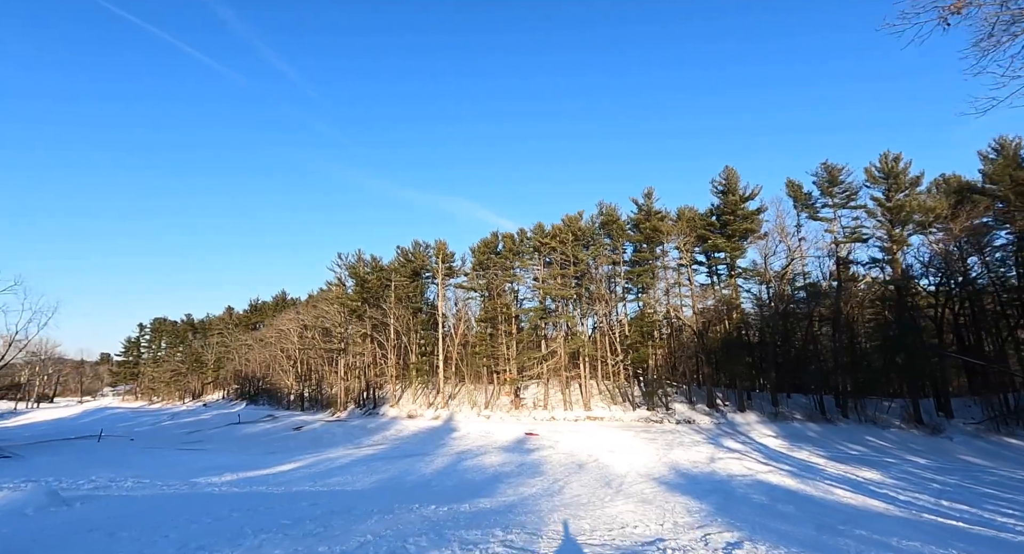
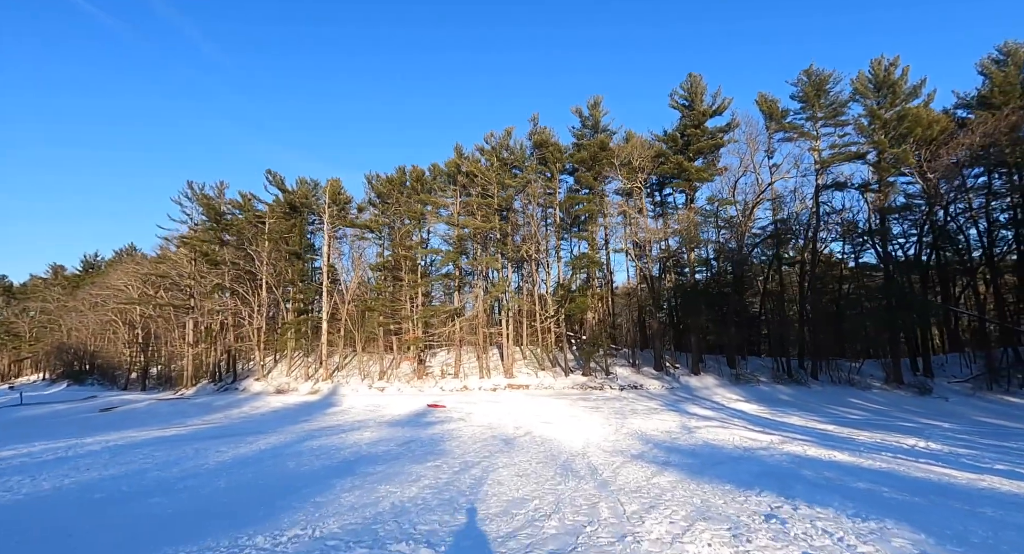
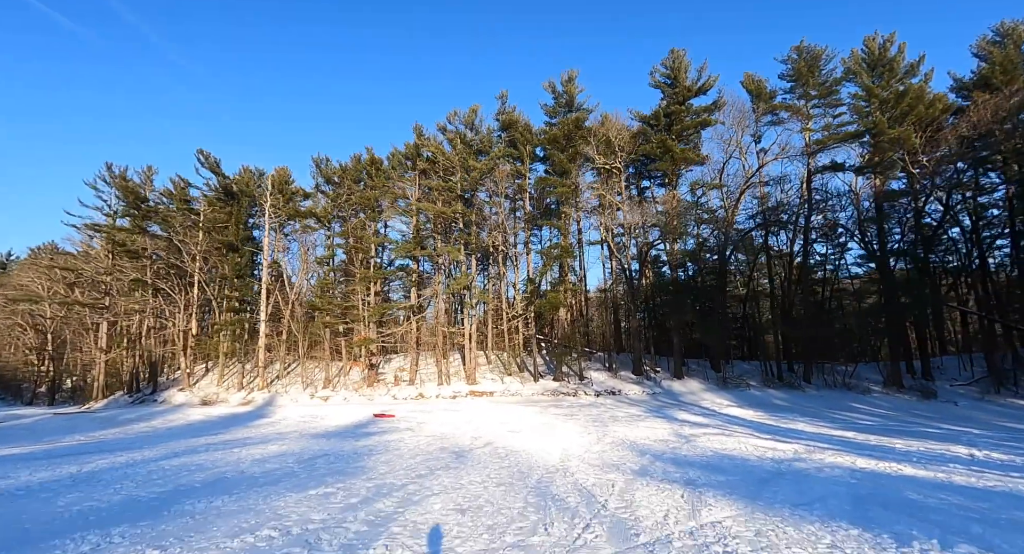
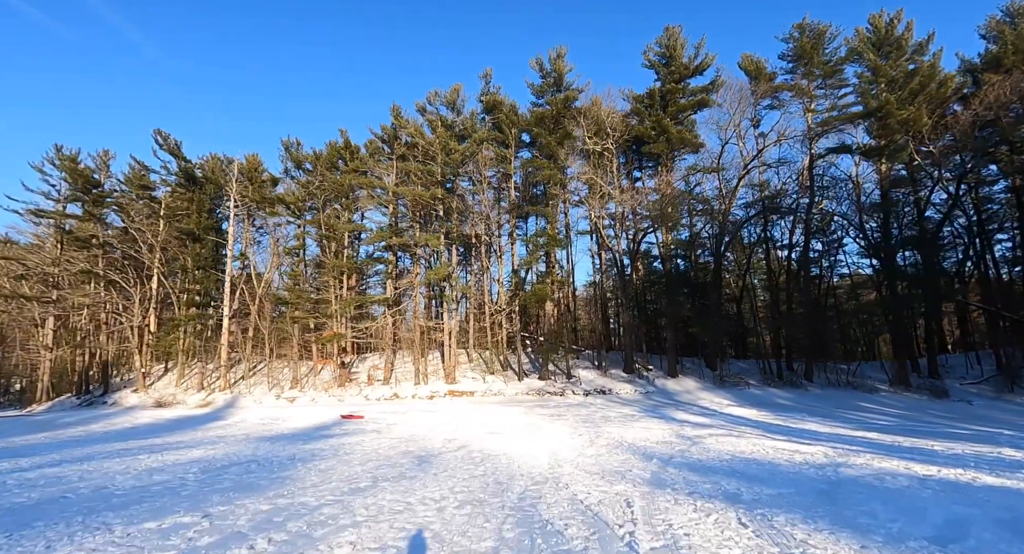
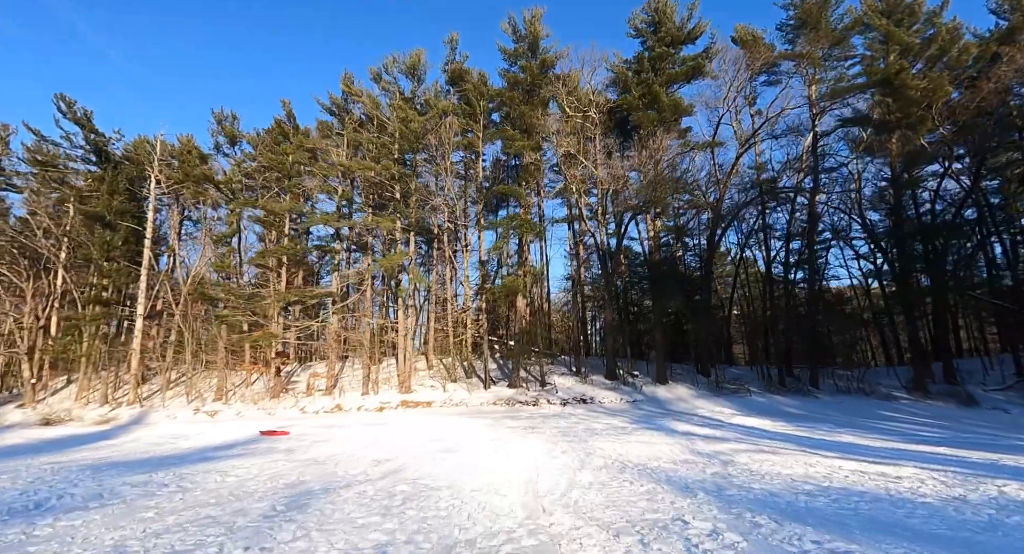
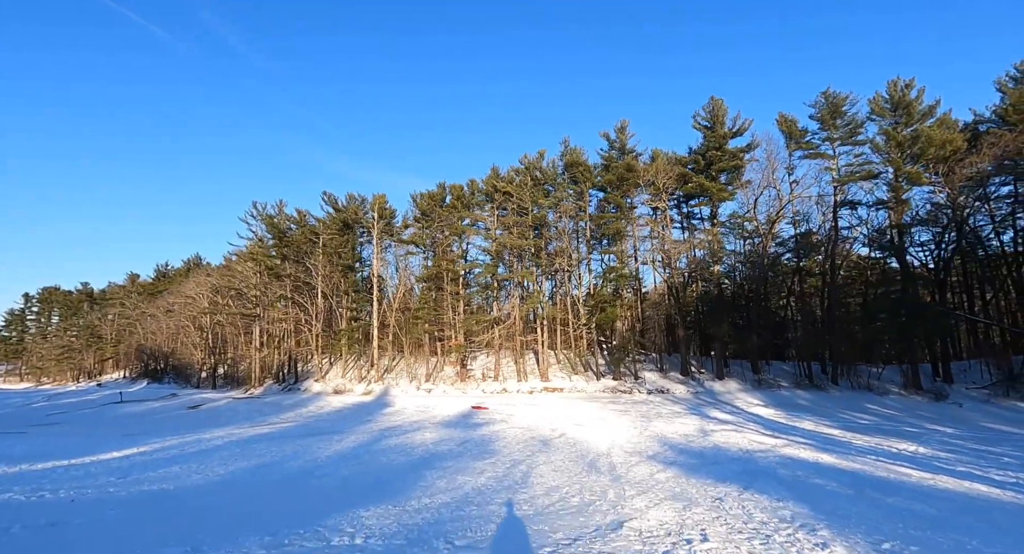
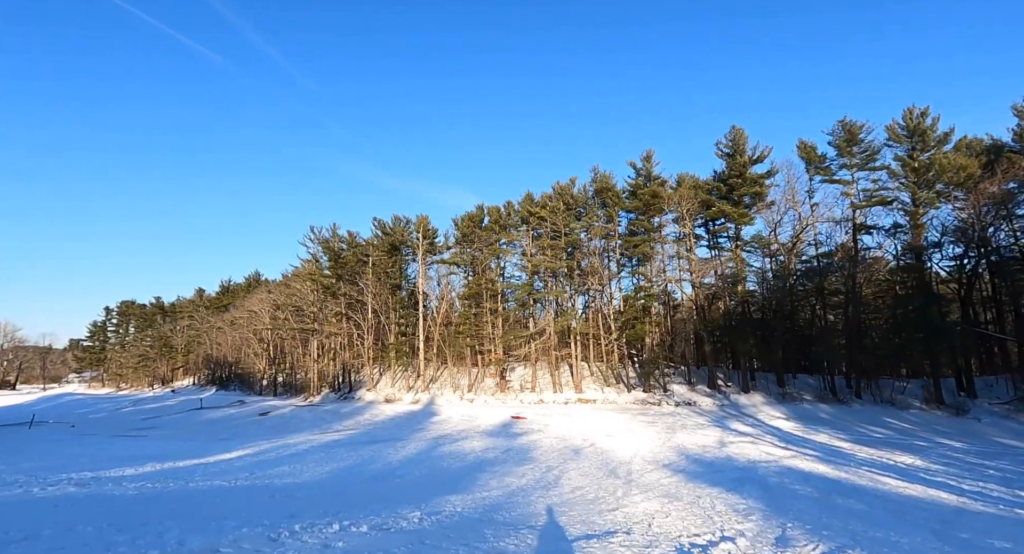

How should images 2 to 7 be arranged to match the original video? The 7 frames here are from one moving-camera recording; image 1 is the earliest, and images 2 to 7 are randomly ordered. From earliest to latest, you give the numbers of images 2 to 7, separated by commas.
7, 6, 2, 3, 4, 5
